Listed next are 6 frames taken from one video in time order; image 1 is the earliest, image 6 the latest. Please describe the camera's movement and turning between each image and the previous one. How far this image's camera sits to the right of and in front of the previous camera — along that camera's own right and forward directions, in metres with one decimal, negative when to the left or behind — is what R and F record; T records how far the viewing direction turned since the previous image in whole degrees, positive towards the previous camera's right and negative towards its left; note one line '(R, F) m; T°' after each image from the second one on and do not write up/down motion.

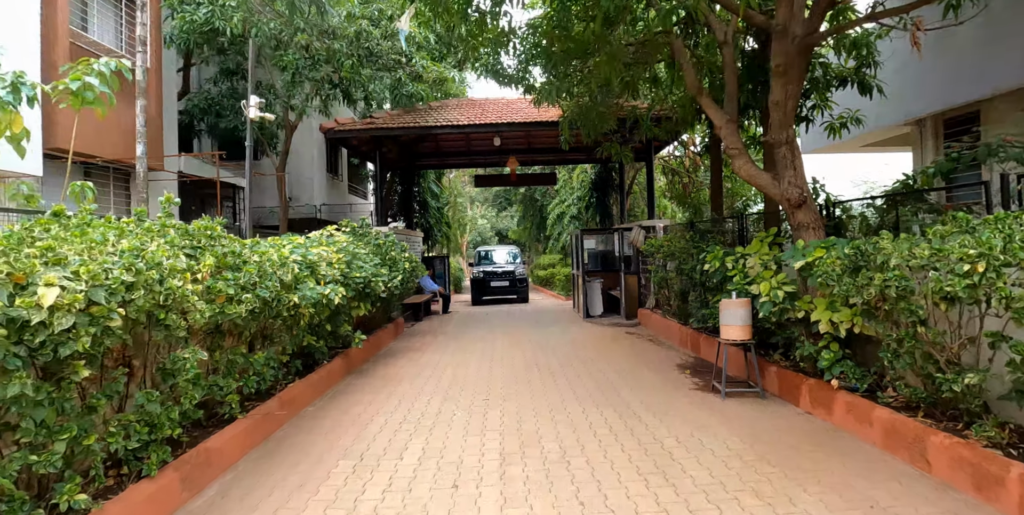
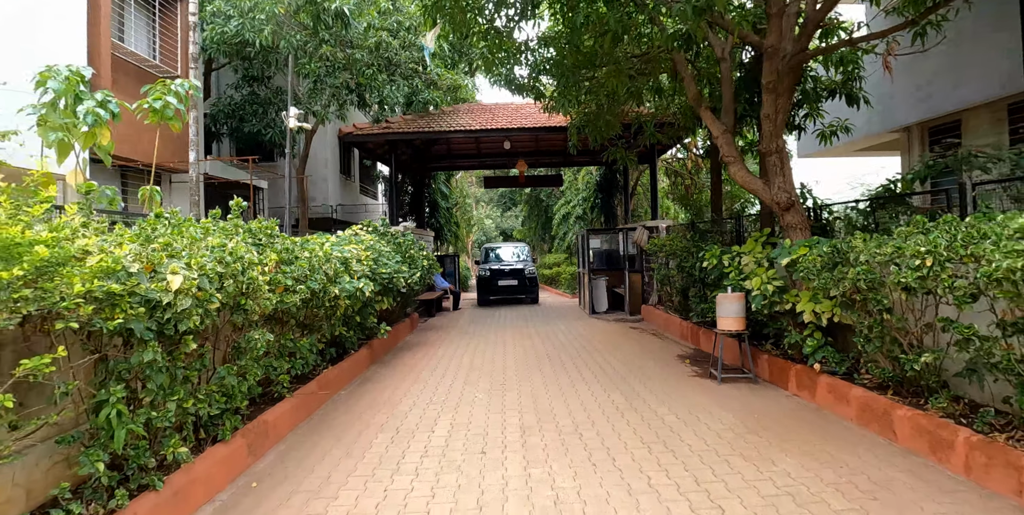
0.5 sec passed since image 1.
(-0.1, -0.5) m; 0°
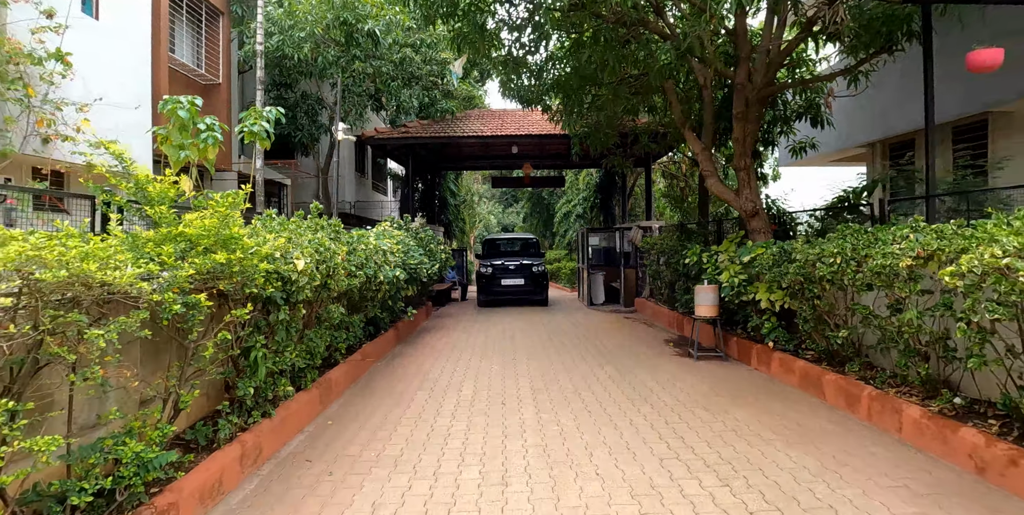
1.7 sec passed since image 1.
(-0.2, -1.1) m; 0°
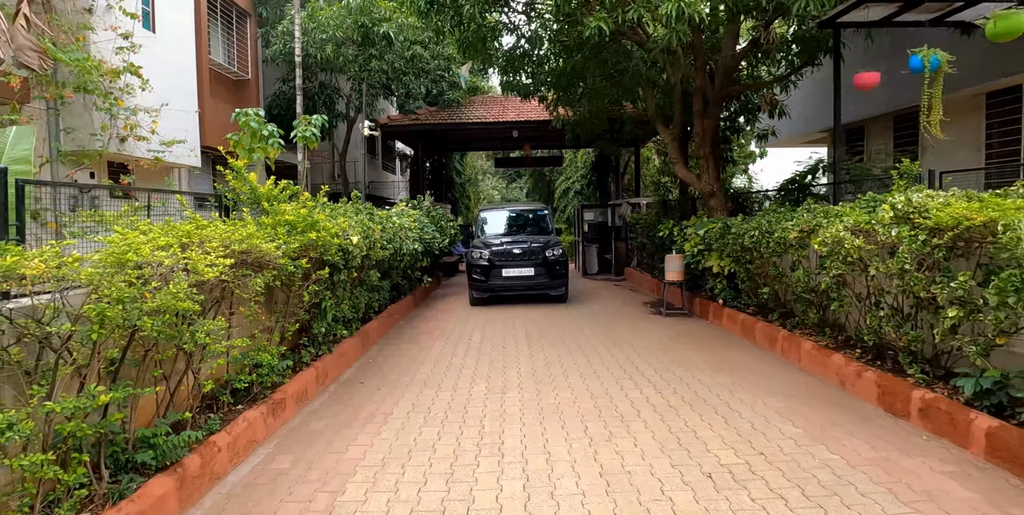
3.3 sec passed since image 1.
(+0.1, -1.4) m; -1°
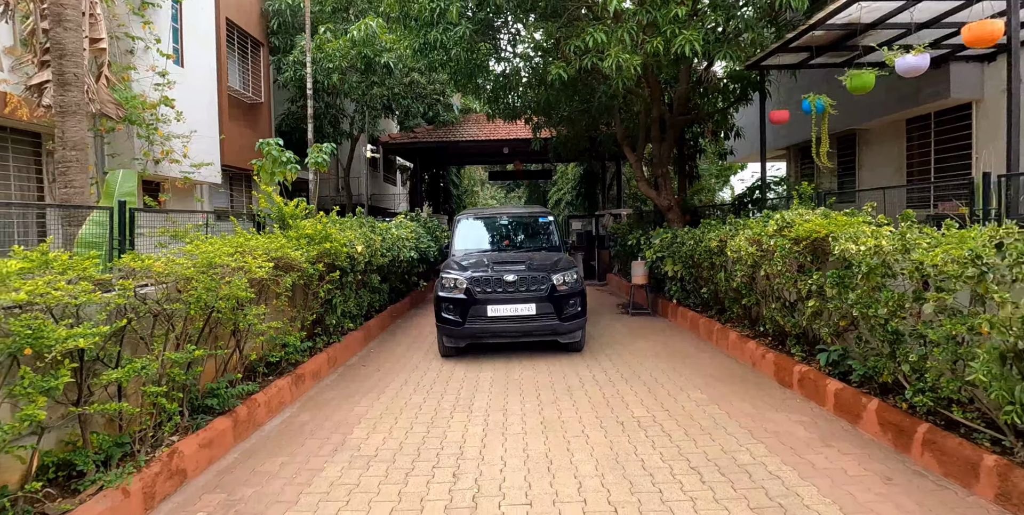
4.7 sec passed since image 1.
(+0.3, -1.2) m; 0°
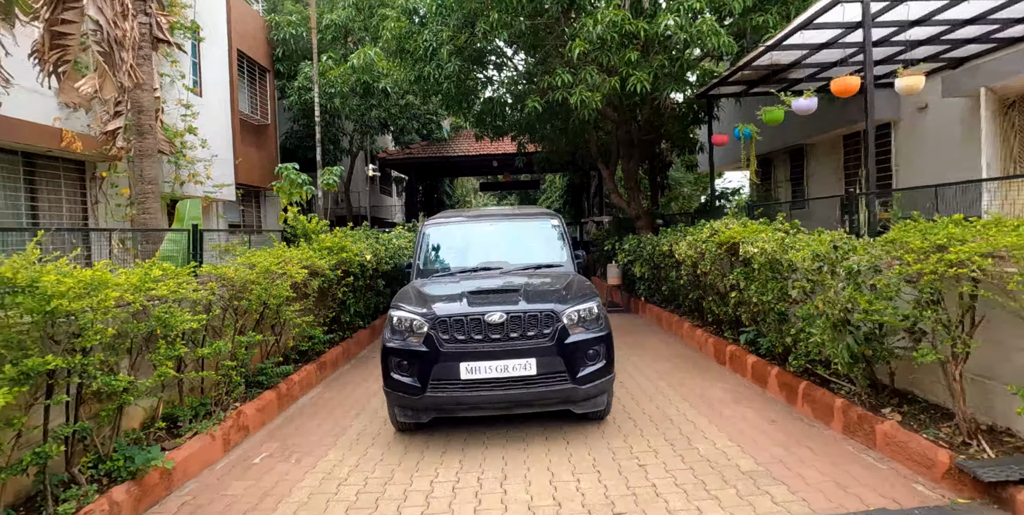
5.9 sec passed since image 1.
(+0.1, -1.2) m; +1°
